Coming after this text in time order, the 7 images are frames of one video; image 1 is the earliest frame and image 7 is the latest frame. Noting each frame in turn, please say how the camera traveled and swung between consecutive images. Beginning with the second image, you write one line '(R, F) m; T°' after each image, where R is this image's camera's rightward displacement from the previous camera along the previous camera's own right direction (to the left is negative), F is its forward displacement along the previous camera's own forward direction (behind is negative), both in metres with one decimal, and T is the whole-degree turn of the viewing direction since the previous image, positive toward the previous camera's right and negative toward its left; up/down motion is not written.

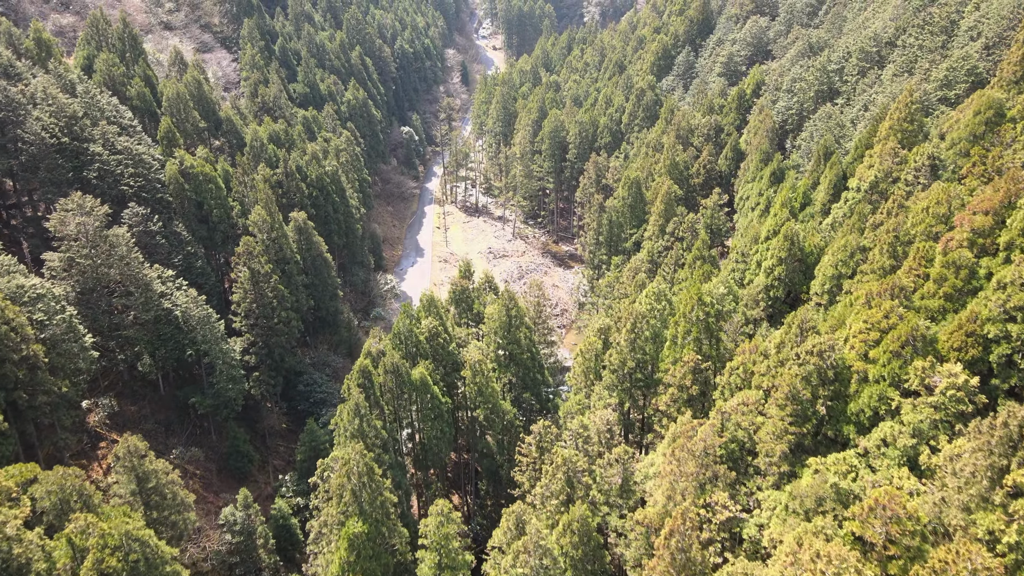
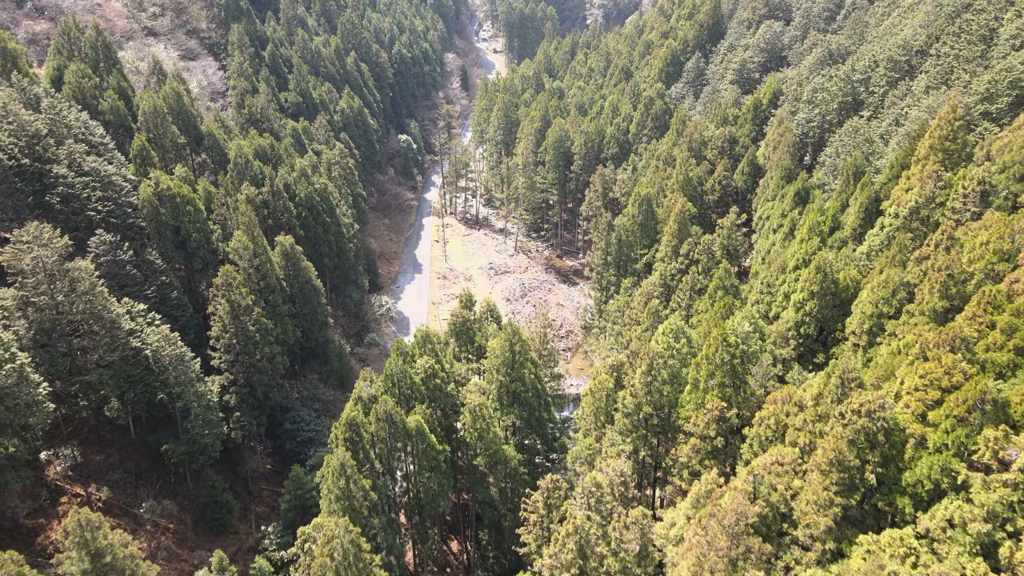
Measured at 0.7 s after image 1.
(-0.2, +3.9) m; 0°
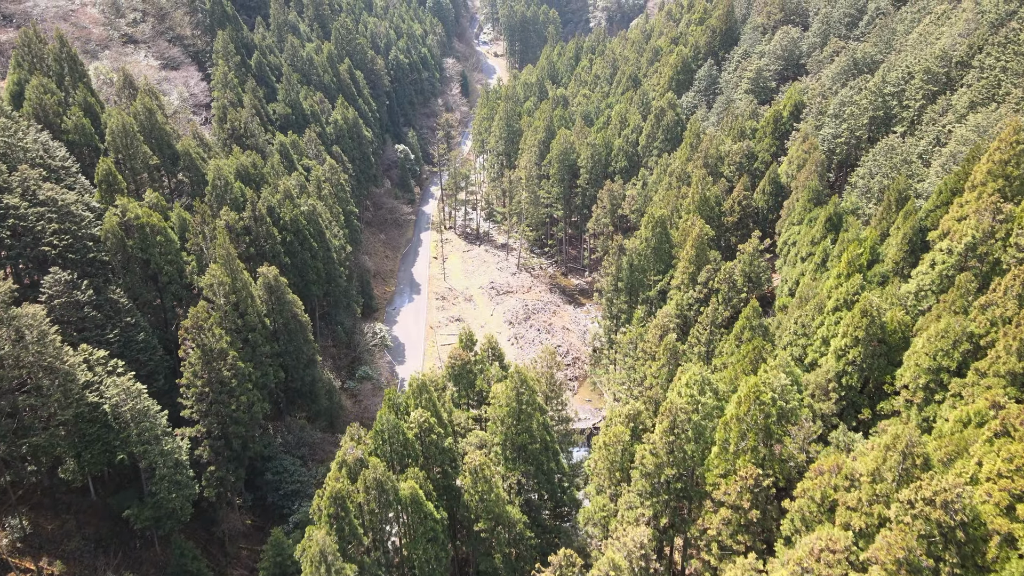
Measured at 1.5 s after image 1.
(-0.2, +4.3) m; 0°
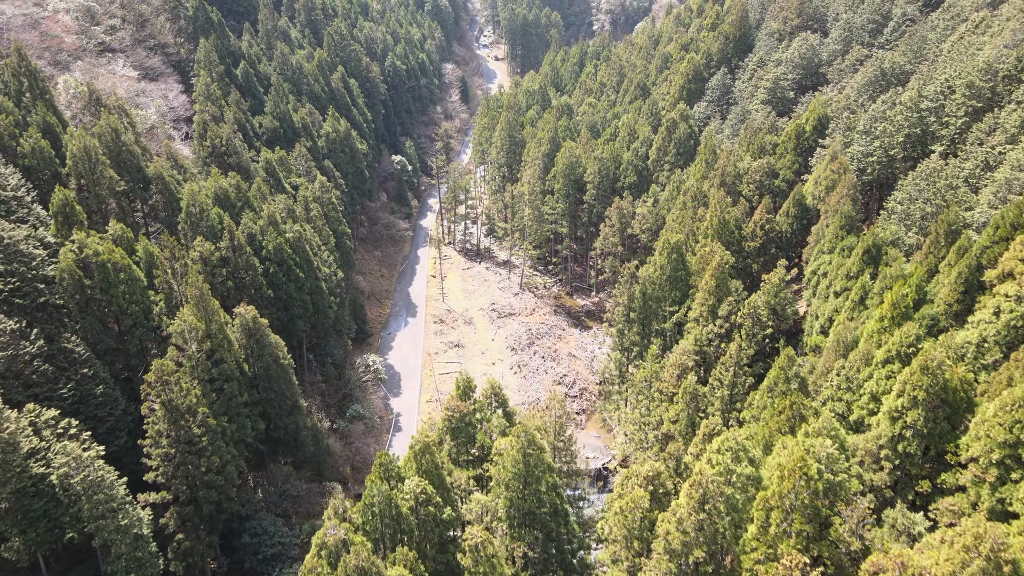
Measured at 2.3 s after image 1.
(-0.2, +4.3) m; 0°
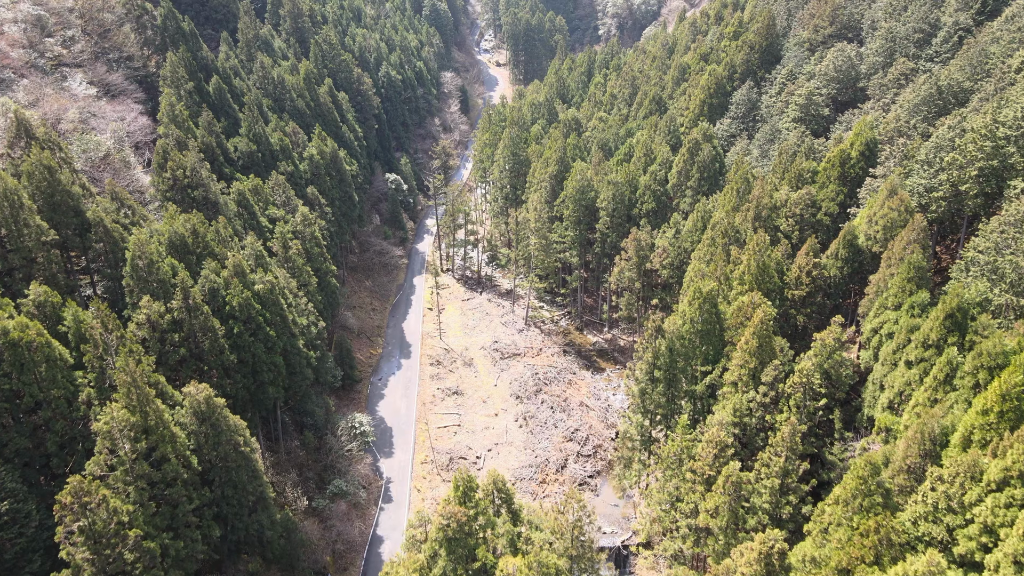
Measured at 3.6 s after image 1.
(-0.3, +6.9) m; 0°
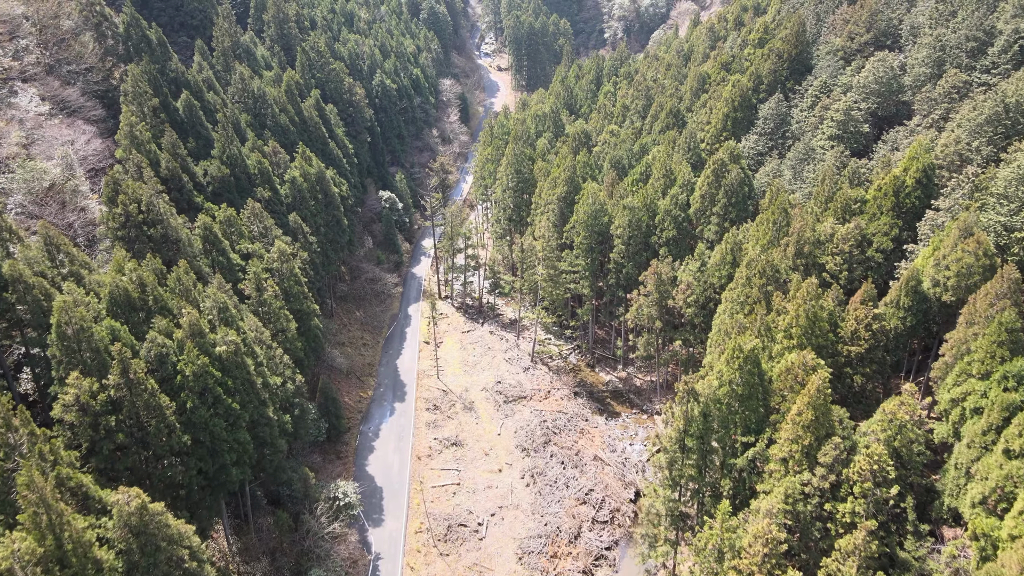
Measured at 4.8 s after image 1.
(-0.3, +6.4) m; 0°
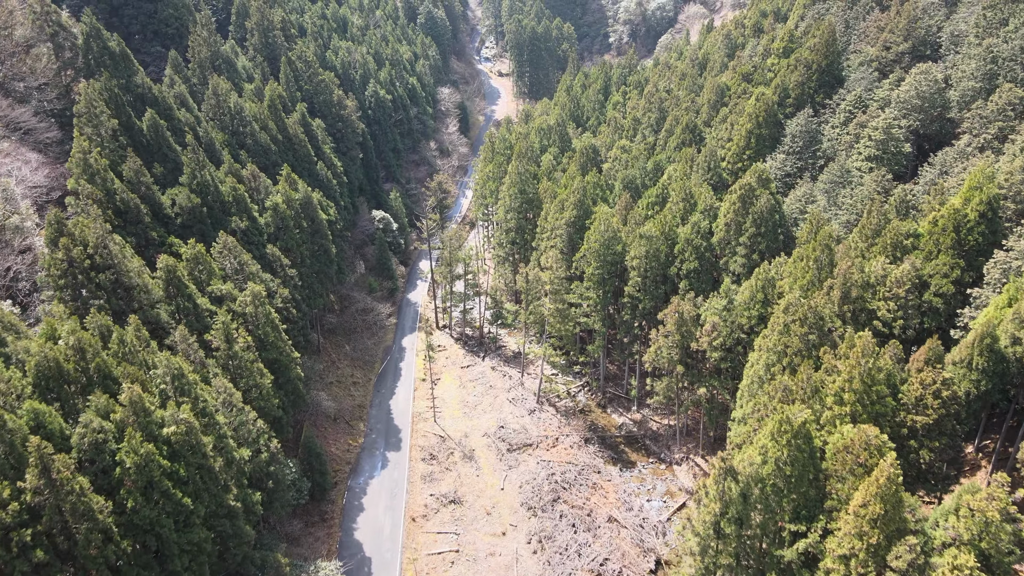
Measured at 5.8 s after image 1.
(-0.3, +5.5) m; 0°
